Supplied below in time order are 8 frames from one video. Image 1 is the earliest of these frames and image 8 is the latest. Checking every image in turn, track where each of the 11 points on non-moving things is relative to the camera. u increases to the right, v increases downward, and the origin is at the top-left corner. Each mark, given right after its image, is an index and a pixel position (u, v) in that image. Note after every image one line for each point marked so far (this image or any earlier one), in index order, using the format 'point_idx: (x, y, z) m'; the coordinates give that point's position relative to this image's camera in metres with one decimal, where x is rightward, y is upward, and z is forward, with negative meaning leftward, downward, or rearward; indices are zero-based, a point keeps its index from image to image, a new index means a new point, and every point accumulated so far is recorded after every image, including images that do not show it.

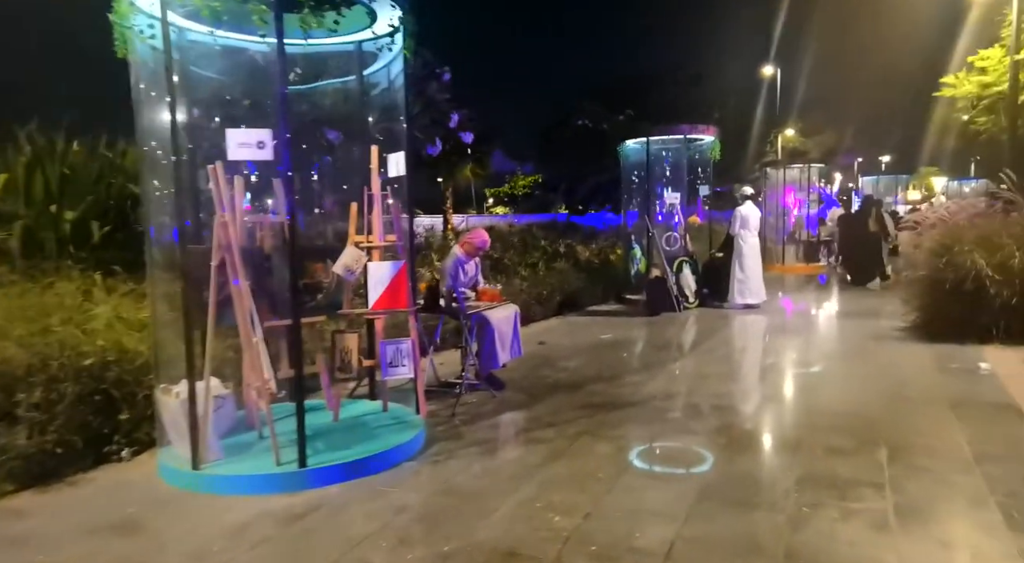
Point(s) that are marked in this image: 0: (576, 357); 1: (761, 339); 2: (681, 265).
0: (+0.8, -0.9, +8.1) m
1: (+3.7, -0.8, +9.7) m
2: (+3.2, +0.3, +12.5) m
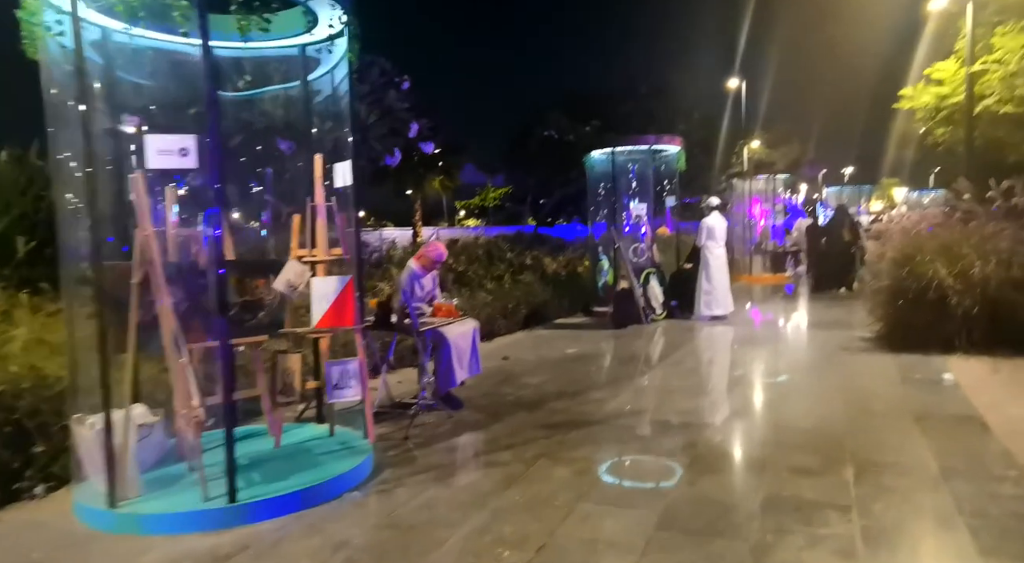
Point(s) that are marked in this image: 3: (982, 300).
0: (+0.3, -1.1, +7.9) m
1: (+3.1, -1.0, +9.6) m
2: (+2.5, +0.1, +12.4) m
3: (+5.9, -0.2, +8.3) m
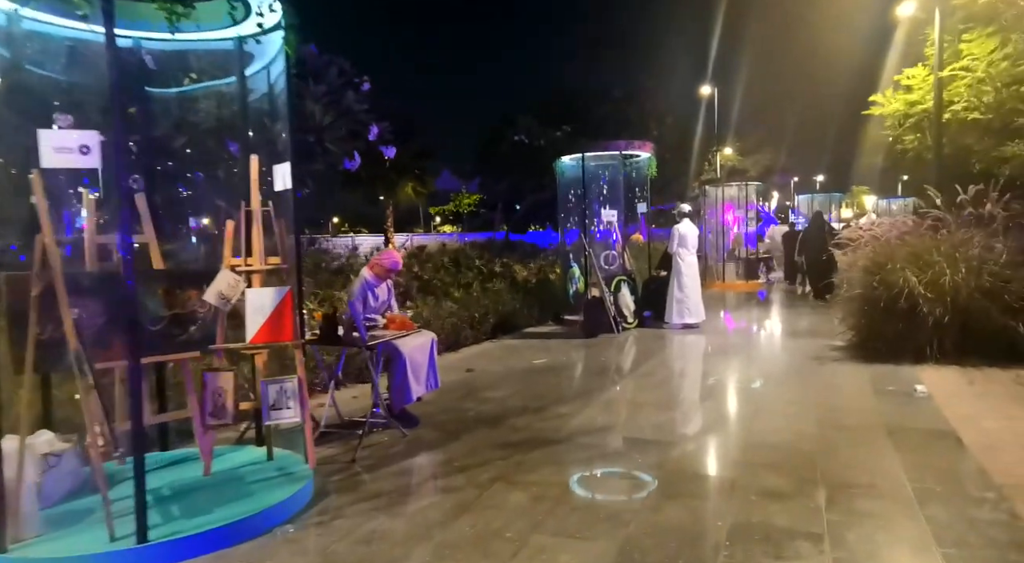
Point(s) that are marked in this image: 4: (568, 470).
0: (-0.1, -1.2, +7.6) m
1: (+2.6, -1.1, +9.4) m
2: (+2.0, -0.1, +12.2) m
3: (+5.4, -0.3, +8.2) m
4: (+0.4, -1.3, +4.7) m
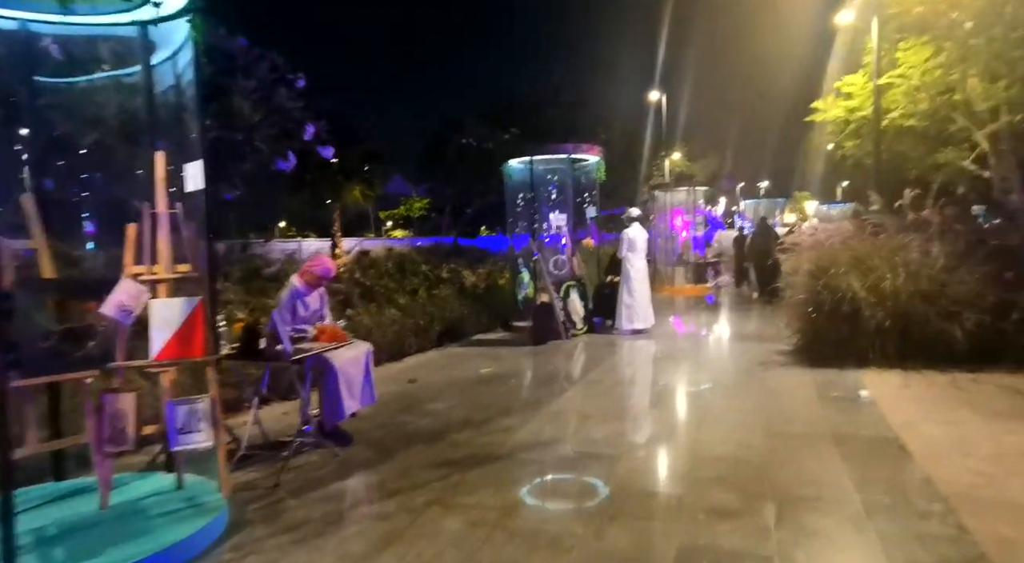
0: (-0.7, -1.3, +7.3) m
1: (+1.9, -1.2, +9.3) m
2: (+1.0, -0.1, +12.0) m
3: (+4.7, -0.4, +8.2) m
4: (0.0, -1.4, +4.4) m
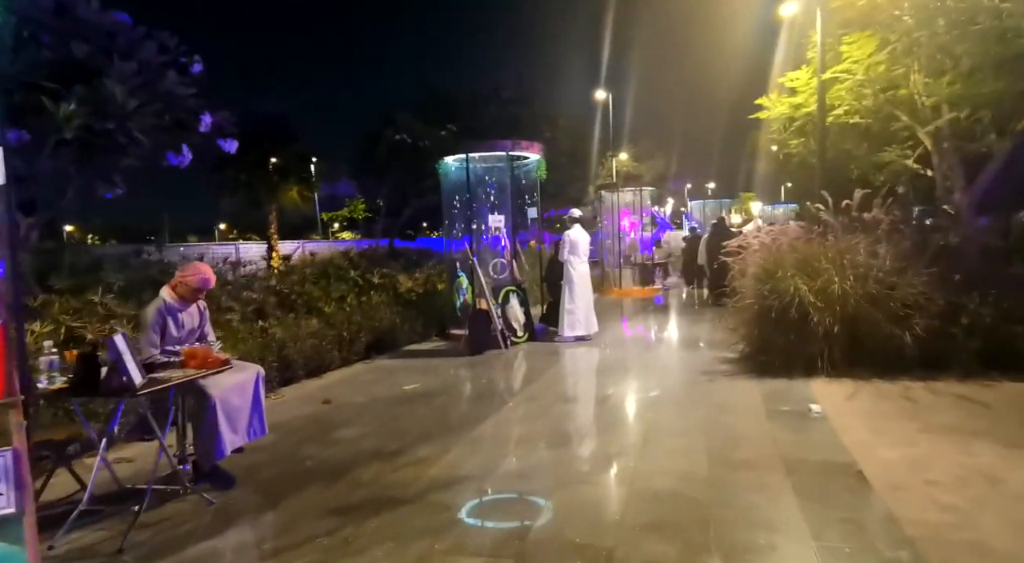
0: (-1.4, -1.4, +6.5) m
1: (+1.0, -1.3, +8.7) m
2: (-0.1, -0.2, +11.3) m
3: (+3.9, -0.4, +7.8) m
4: (-0.6, -1.5, +3.7) m
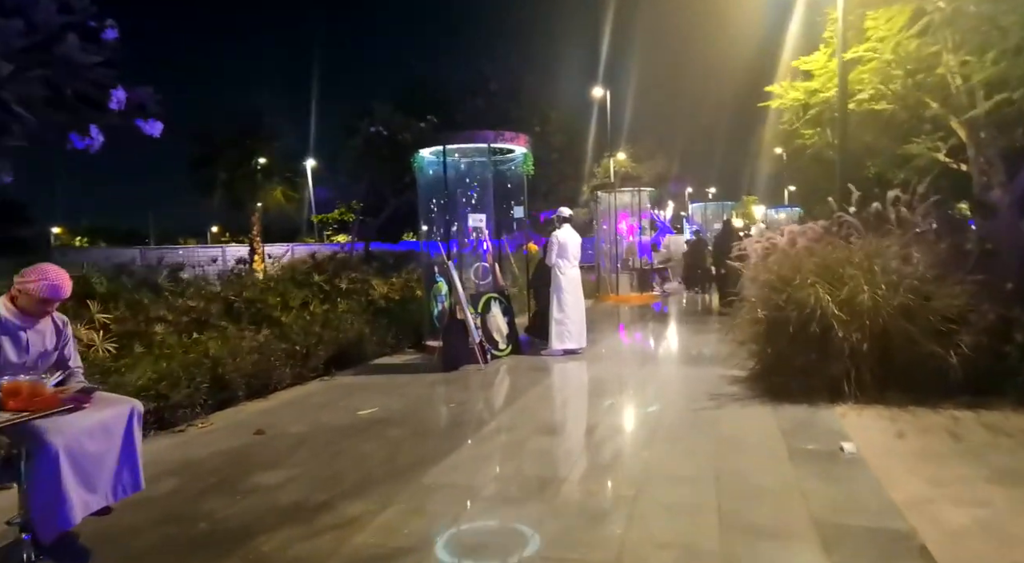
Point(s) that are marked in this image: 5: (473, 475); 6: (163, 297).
0: (-1.7, -1.4, +5.3) m
1: (+0.7, -1.3, +7.5) m
2: (-0.4, -0.3, +10.2) m
3: (+3.6, -0.5, +6.7) m
4: (-0.8, -1.5, +2.5) m
5: (-0.3, -1.4, +4.8) m
6: (-3.9, -0.2, +7.4) m
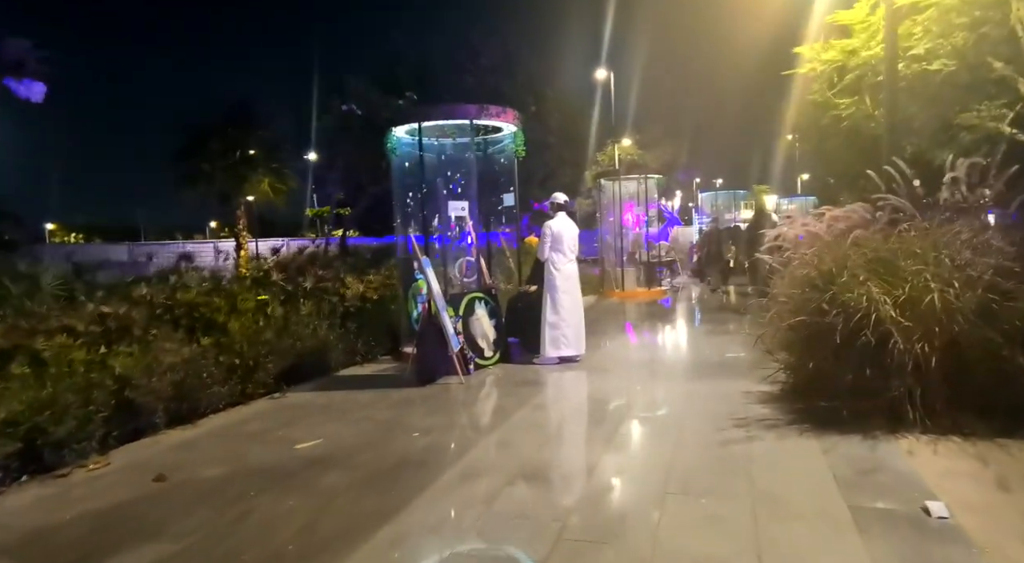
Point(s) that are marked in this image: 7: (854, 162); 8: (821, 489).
0: (-1.9, -1.4, +4.0) m
1: (+0.5, -1.3, +6.2) m
2: (-0.5, -0.3, +8.8) m
3: (+3.4, -0.5, +5.3) m
4: (-1.1, -1.6, +1.2) m
5: (-0.5, -1.5, +3.5) m
6: (-4.1, -0.2, +6.1) m
7: (+5.7, +2.0, +11.2) m
8: (+1.9, -1.3, +4.2) m
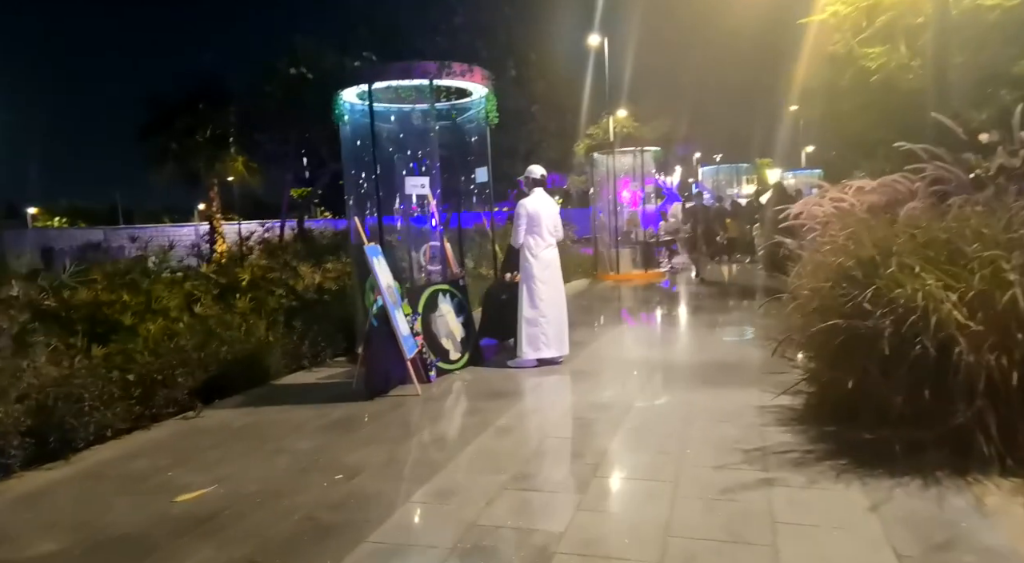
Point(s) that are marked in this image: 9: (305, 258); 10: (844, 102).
0: (-2.2, -1.5, +2.7) m
1: (+0.2, -1.3, +4.9) m
2: (-0.9, -0.2, +7.5) m
3: (+3.1, -0.4, +4.0) m
4: (-1.4, -1.7, -0.1) m
5: (-0.8, -1.5, +2.2) m
6: (-4.4, -0.2, +4.8) m
7: (+5.4, +2.3, +9.9) m
8: (+1.6, -1.3, +2.9) m
9: (-3.0, +0.3, +9.5) m
10: (+5.0, +2.7, +10.1) m
